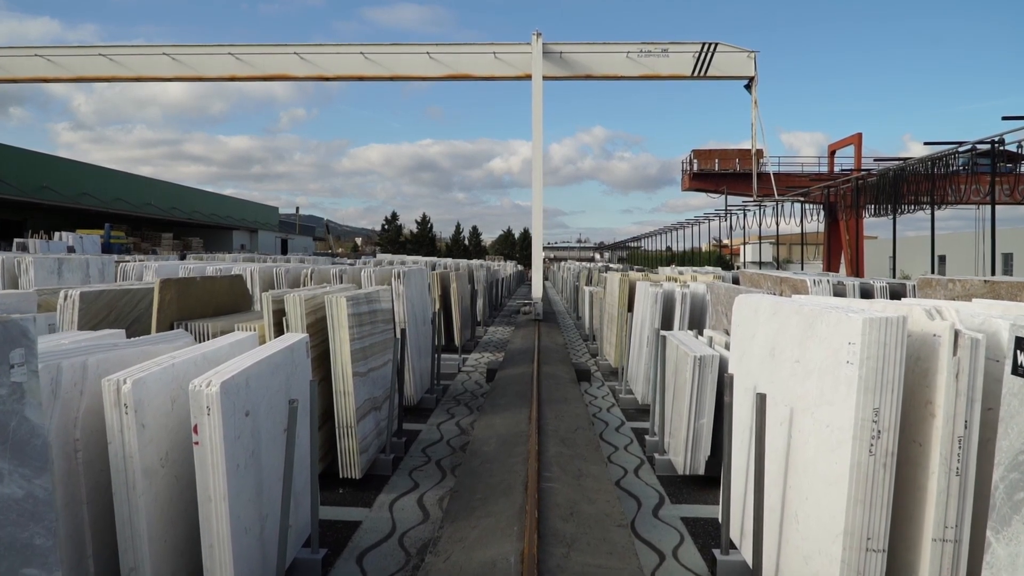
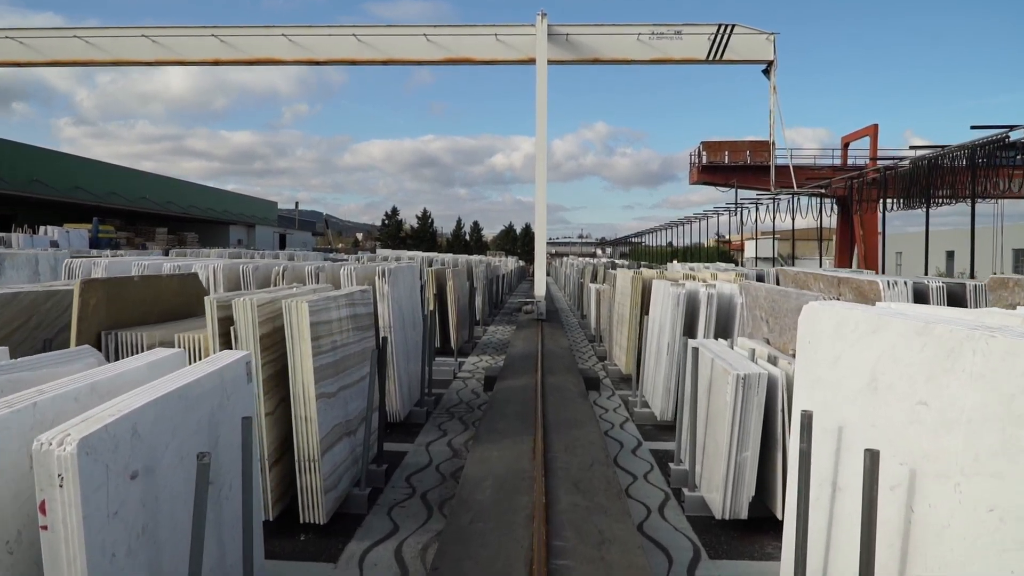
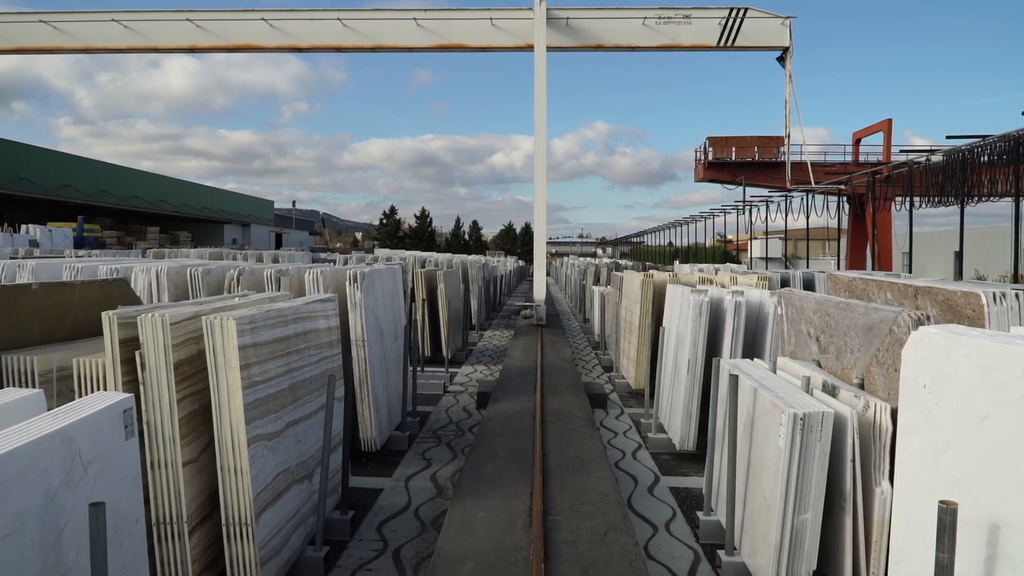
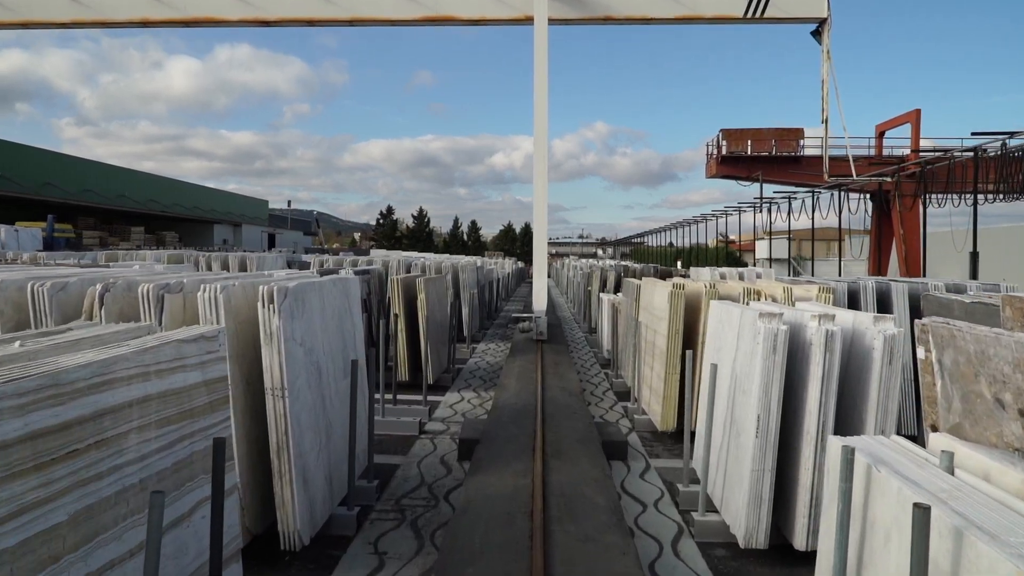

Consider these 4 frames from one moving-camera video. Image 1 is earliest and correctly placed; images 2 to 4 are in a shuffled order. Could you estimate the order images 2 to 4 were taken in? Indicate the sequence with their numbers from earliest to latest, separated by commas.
2, 3, 4
